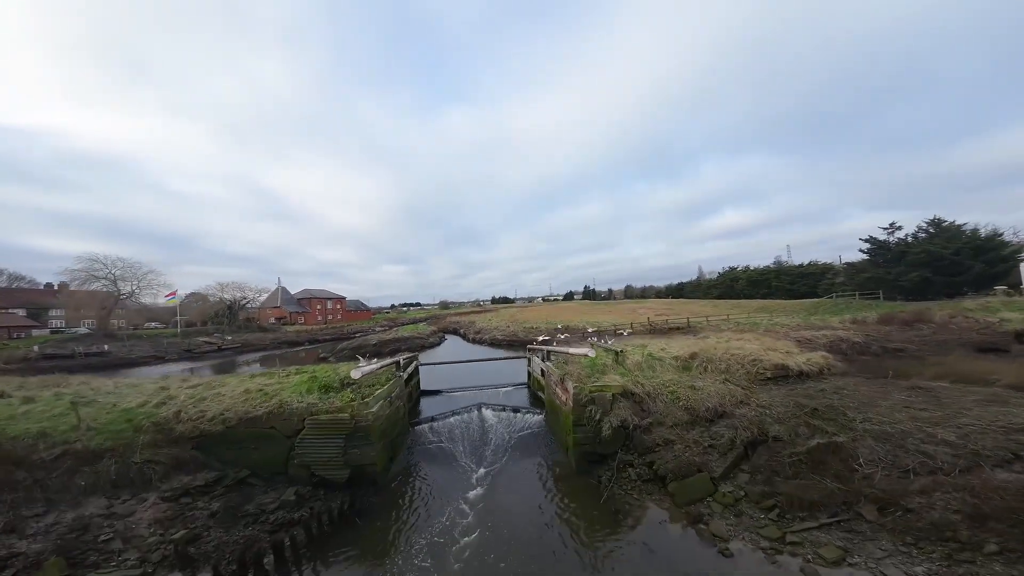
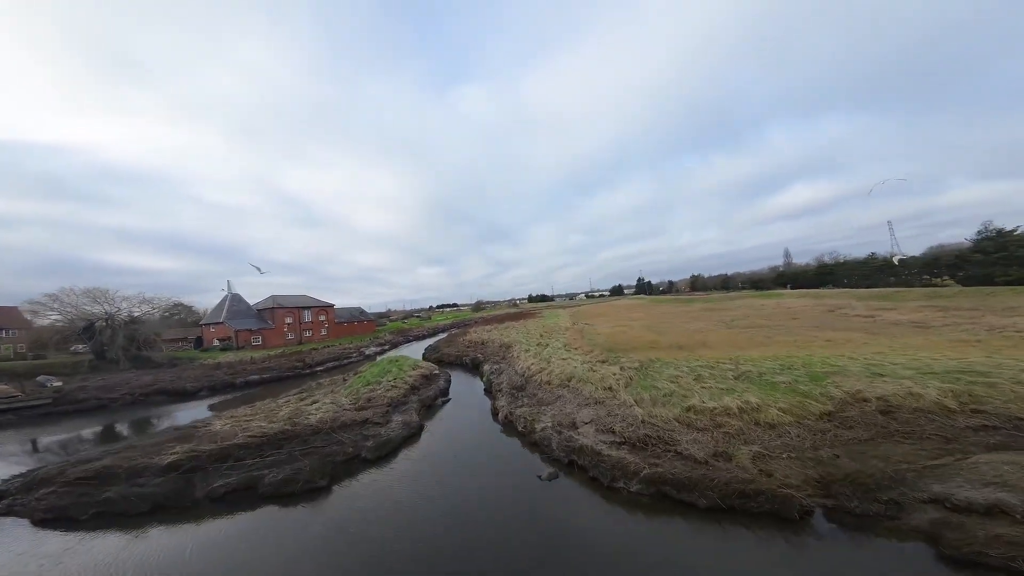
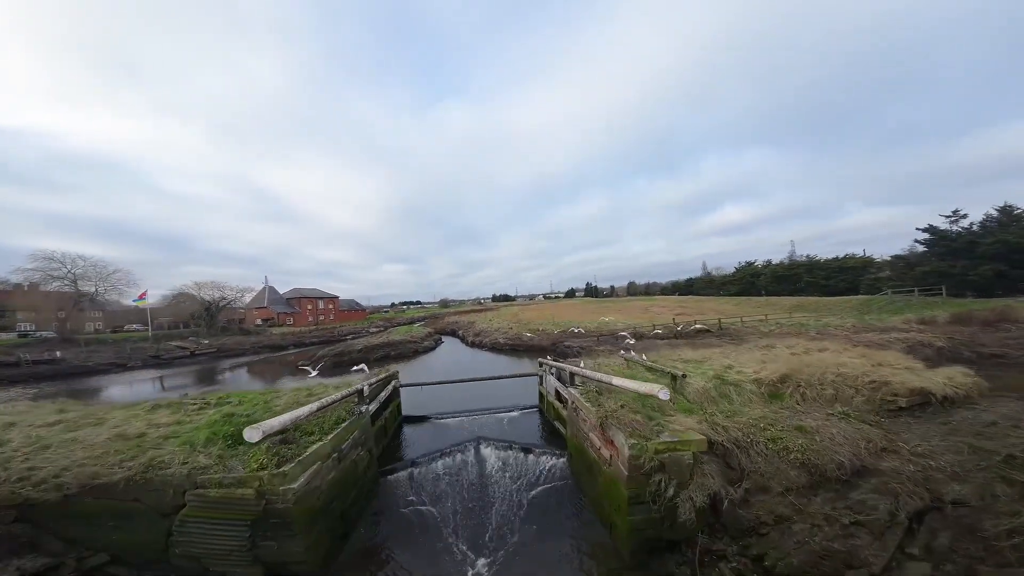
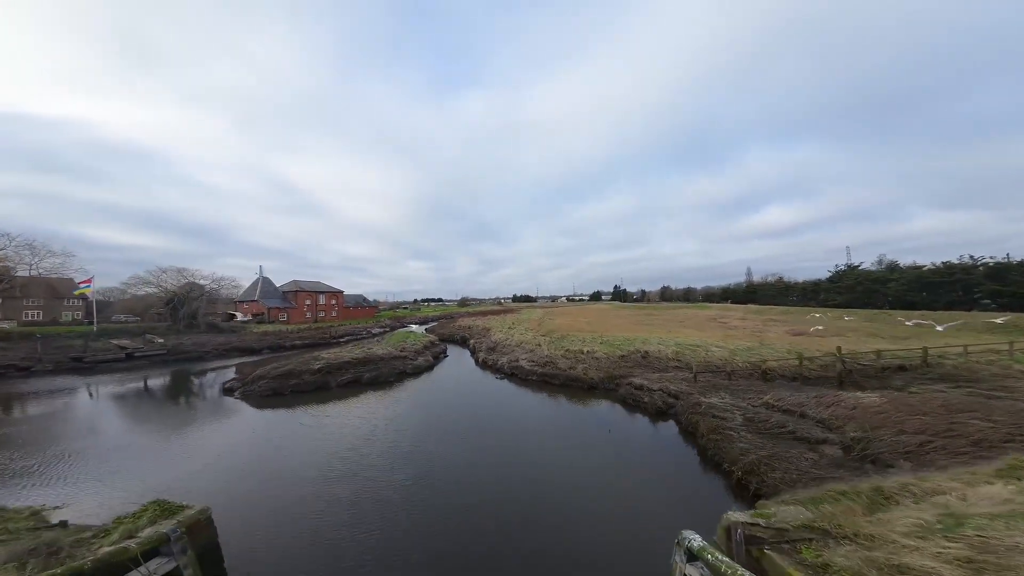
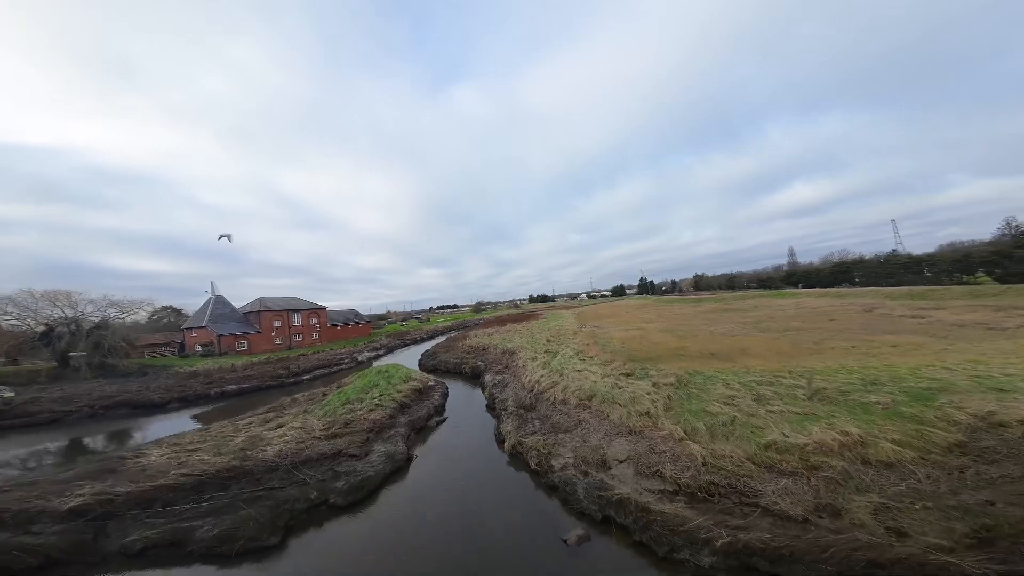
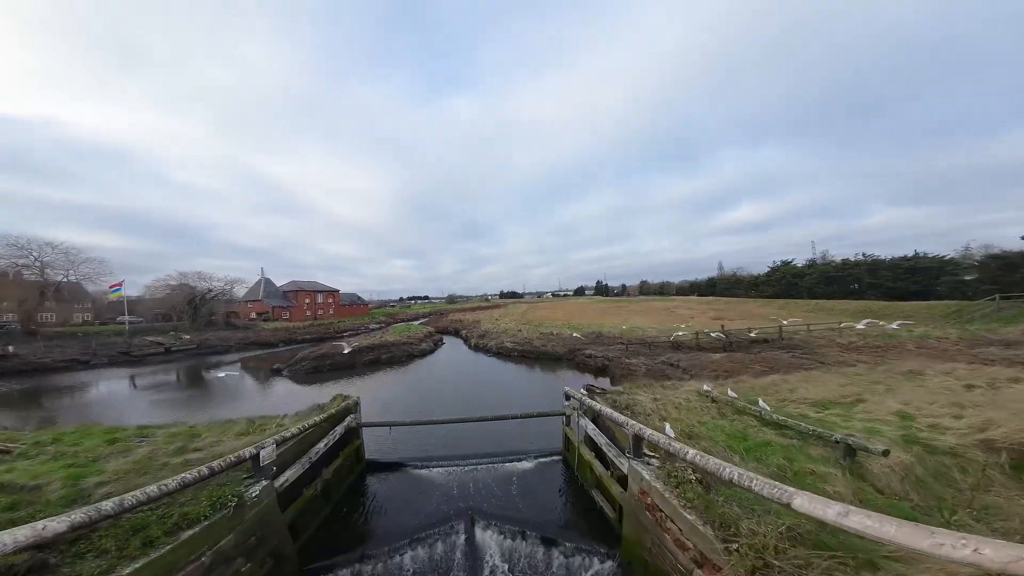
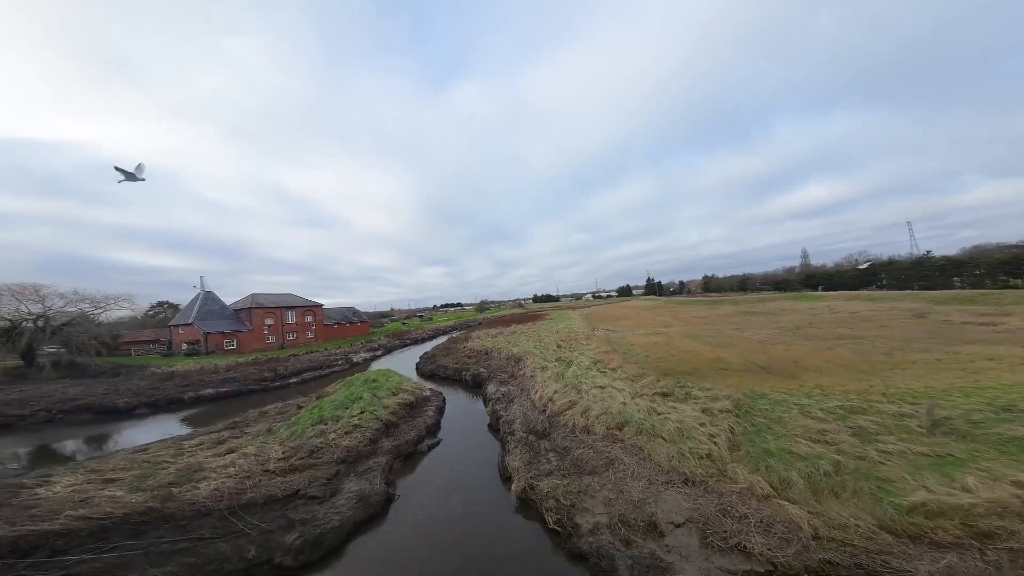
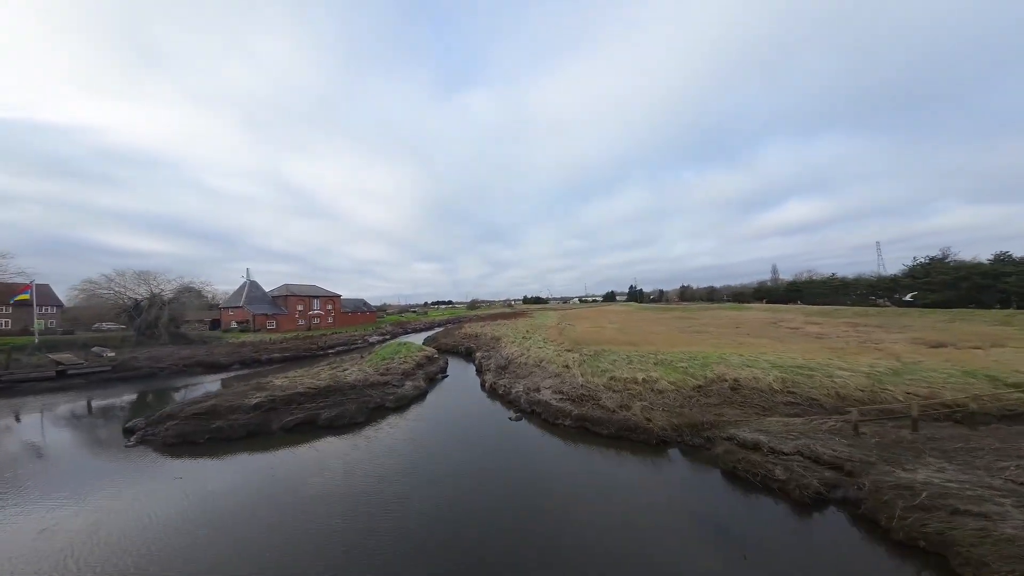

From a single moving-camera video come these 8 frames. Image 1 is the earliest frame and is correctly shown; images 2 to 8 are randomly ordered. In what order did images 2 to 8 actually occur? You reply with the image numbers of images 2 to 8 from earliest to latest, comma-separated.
3, 6, 4, 8, 2, 5, 7
